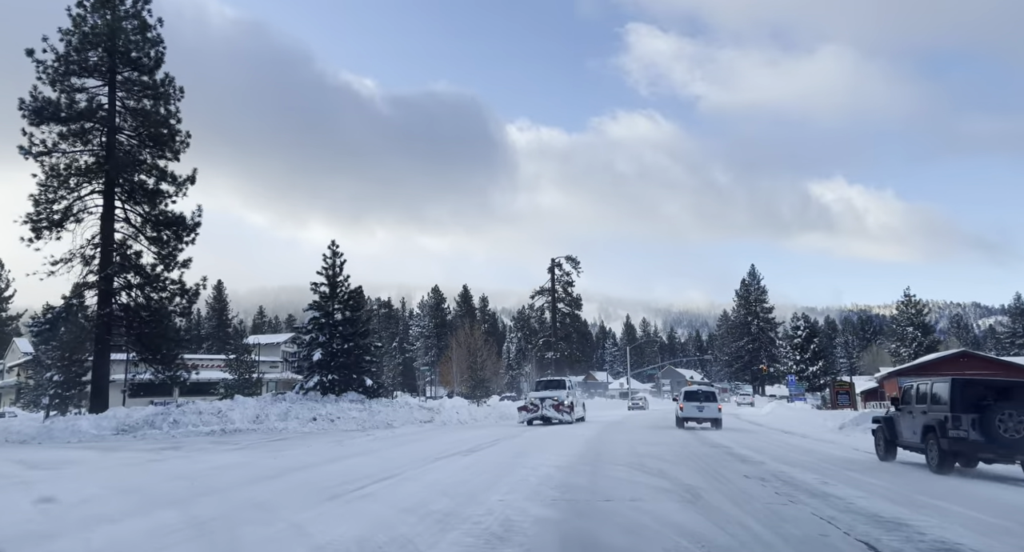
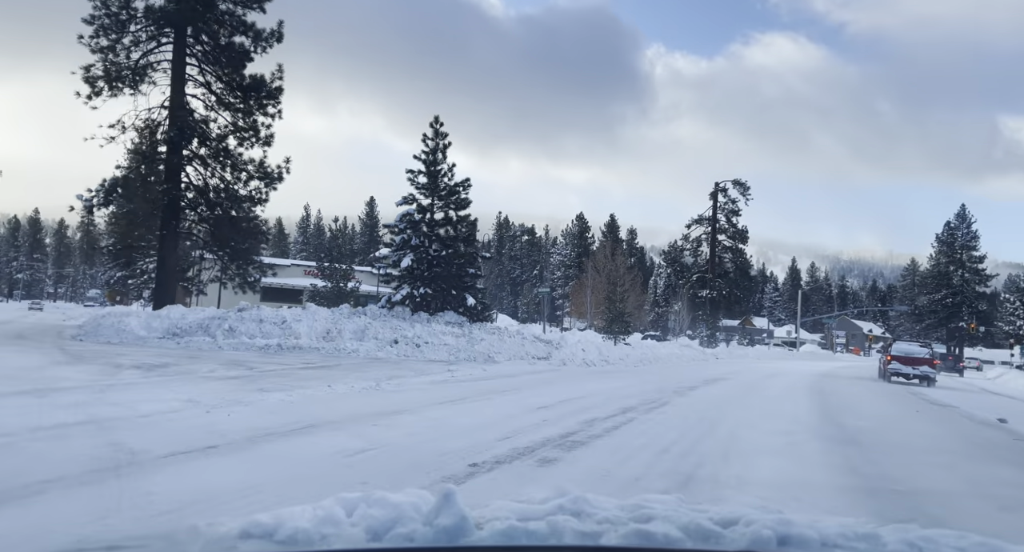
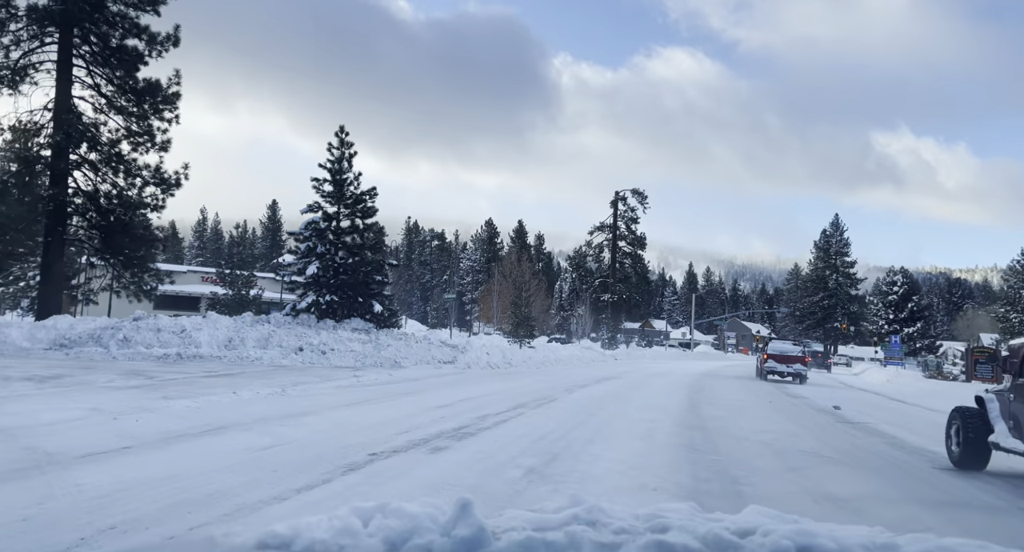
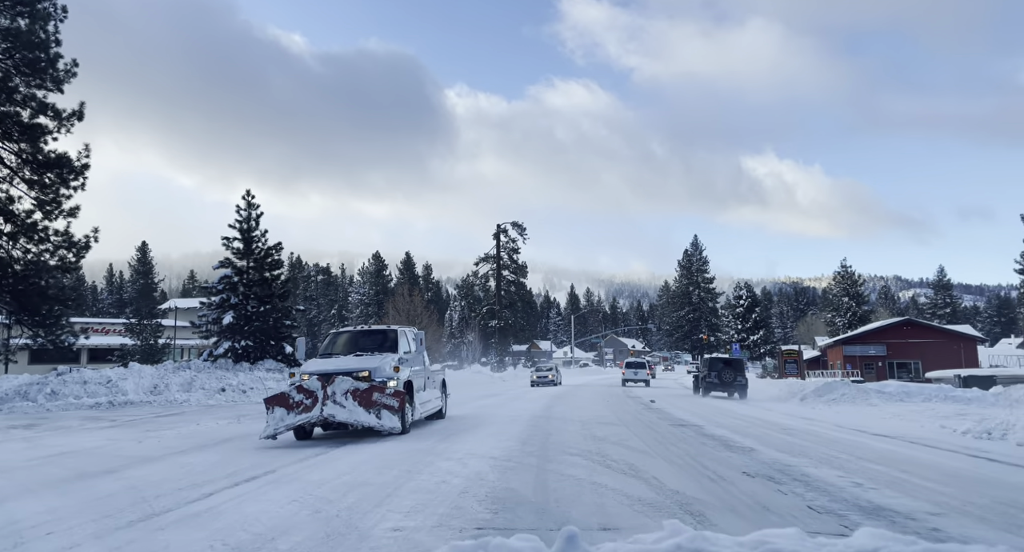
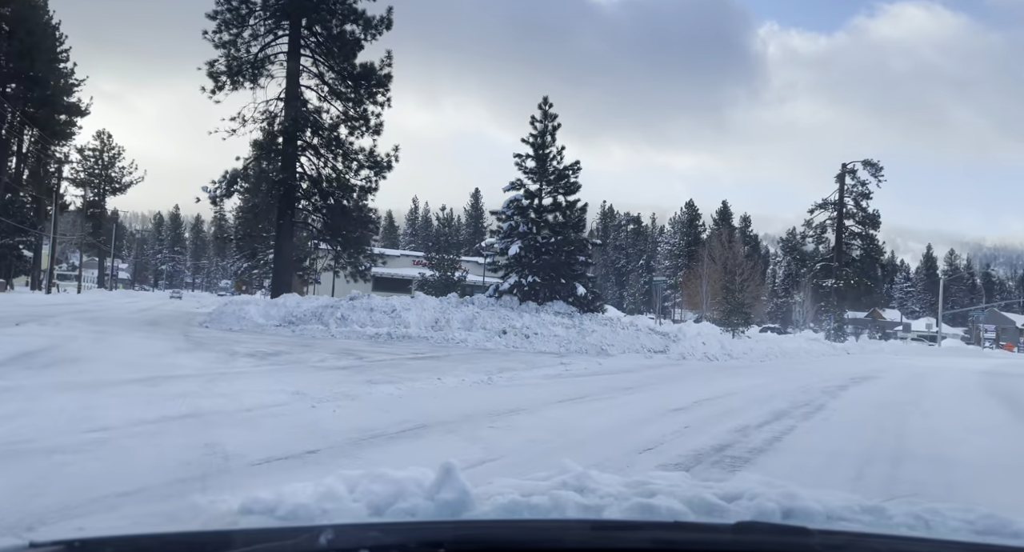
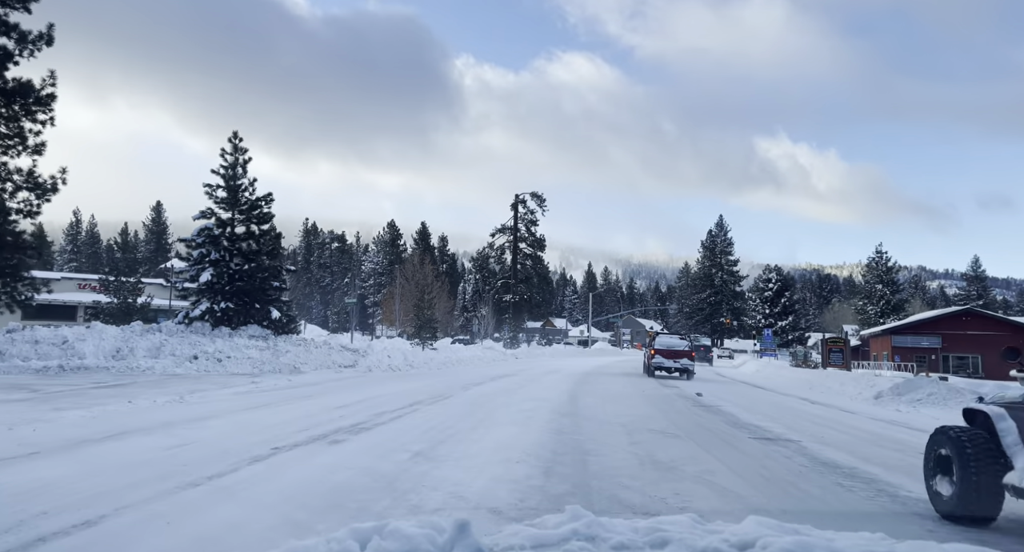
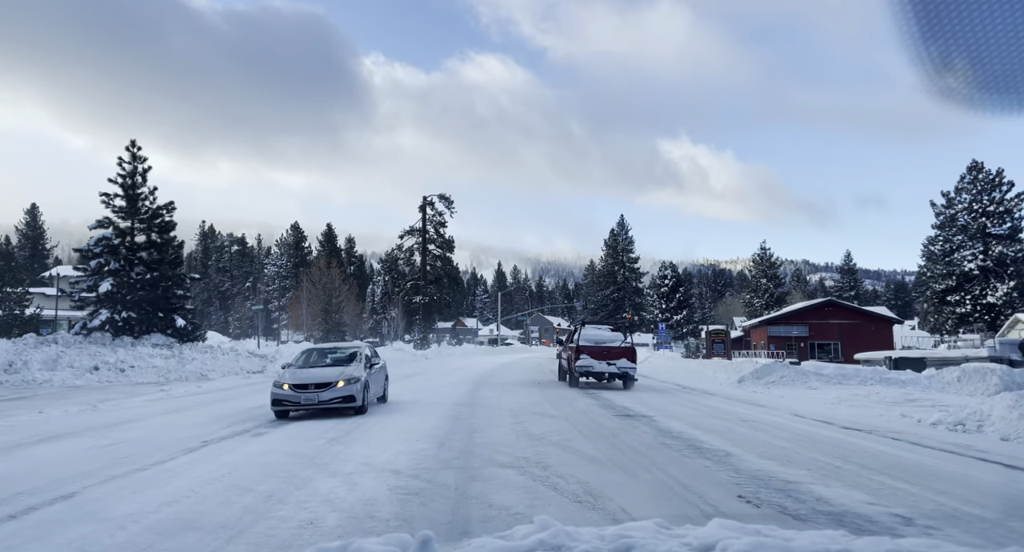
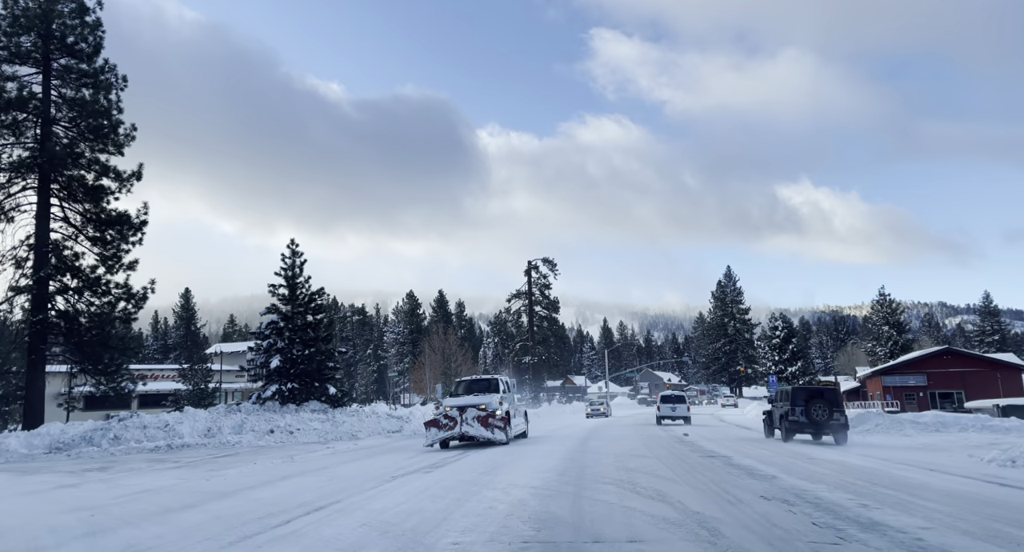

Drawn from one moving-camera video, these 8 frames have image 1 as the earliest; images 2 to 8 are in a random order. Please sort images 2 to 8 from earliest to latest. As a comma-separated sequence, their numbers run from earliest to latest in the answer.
8, 4, 7, 6, 3, 2, 5
